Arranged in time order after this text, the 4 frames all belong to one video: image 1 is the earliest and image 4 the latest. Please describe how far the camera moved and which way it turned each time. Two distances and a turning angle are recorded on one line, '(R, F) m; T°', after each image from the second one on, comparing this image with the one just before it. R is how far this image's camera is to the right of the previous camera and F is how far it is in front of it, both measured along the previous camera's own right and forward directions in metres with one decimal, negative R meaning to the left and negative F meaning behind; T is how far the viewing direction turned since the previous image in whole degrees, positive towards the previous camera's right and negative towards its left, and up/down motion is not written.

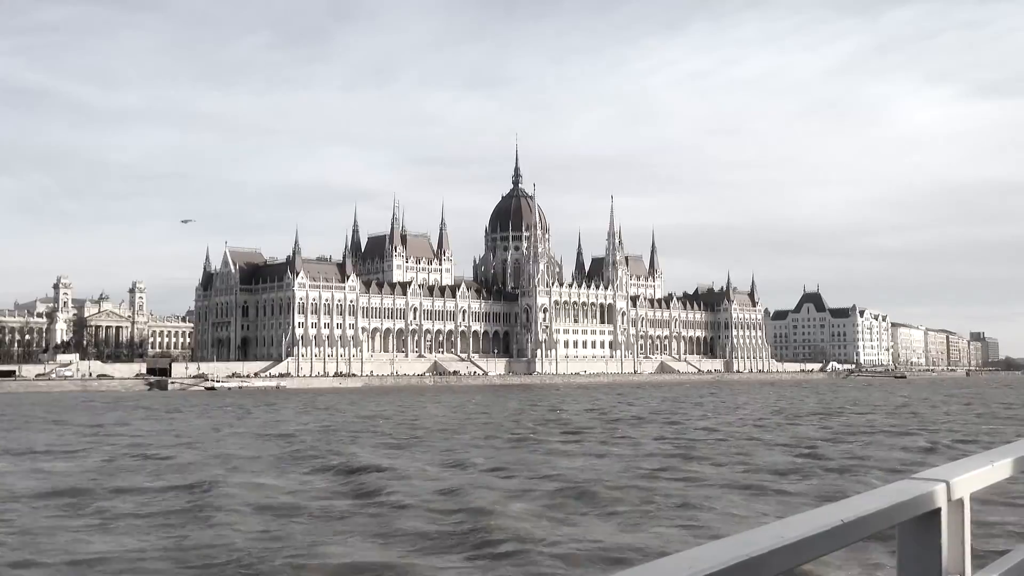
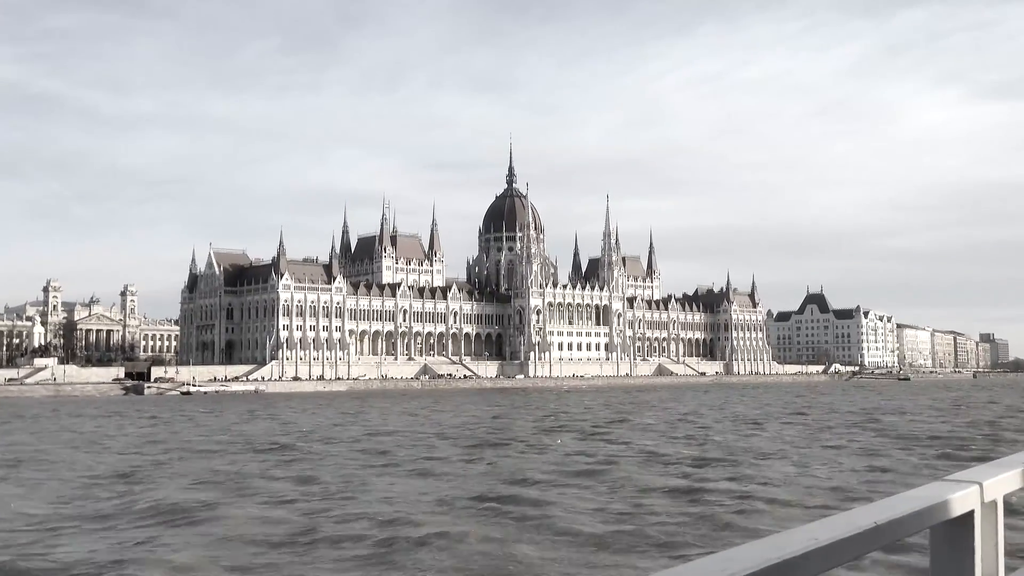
(+1.2, +2.8) m; 0°
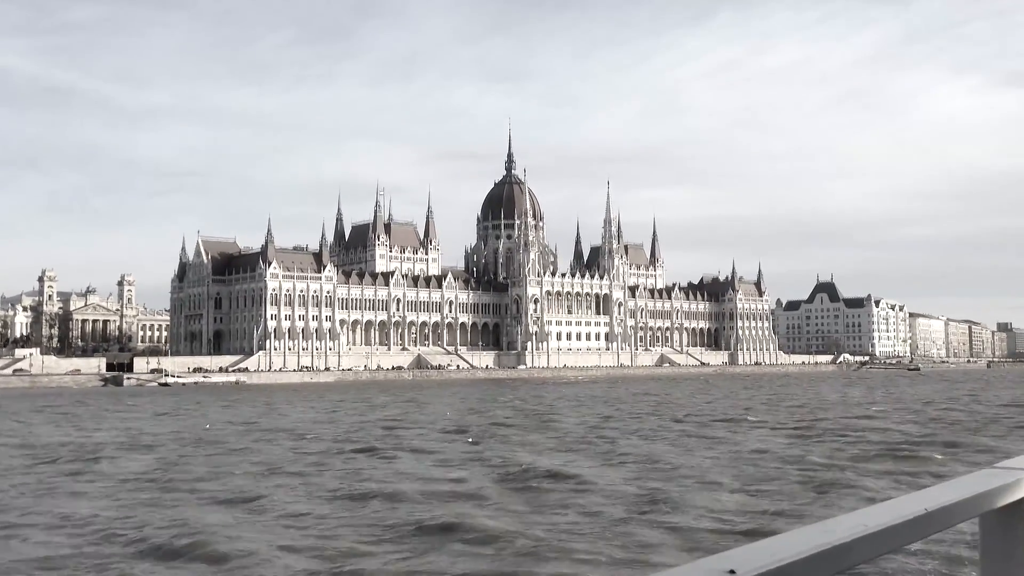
(+1.3, +3.0) m; -1°
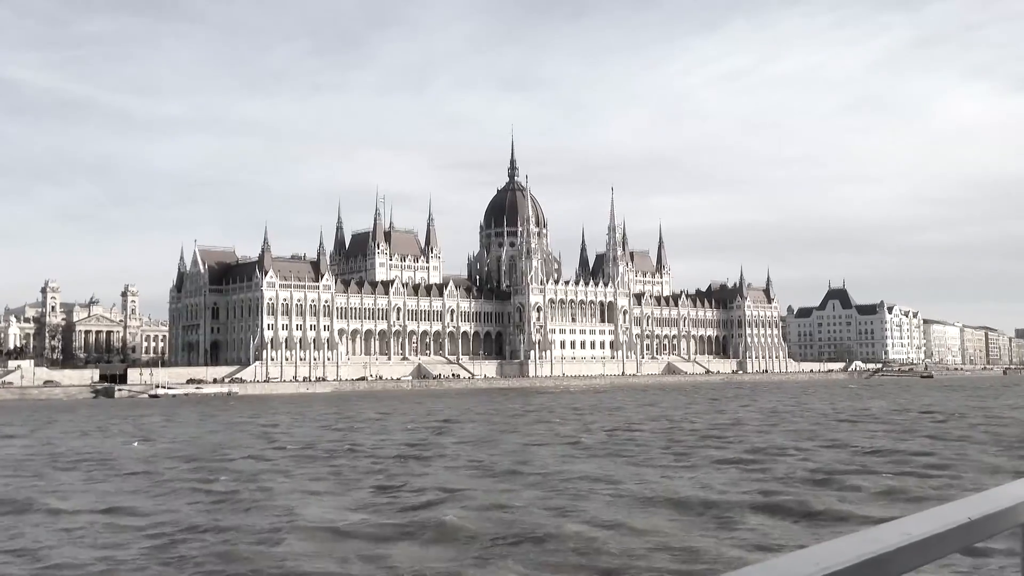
(+0.8, +1.9) m; -1°
